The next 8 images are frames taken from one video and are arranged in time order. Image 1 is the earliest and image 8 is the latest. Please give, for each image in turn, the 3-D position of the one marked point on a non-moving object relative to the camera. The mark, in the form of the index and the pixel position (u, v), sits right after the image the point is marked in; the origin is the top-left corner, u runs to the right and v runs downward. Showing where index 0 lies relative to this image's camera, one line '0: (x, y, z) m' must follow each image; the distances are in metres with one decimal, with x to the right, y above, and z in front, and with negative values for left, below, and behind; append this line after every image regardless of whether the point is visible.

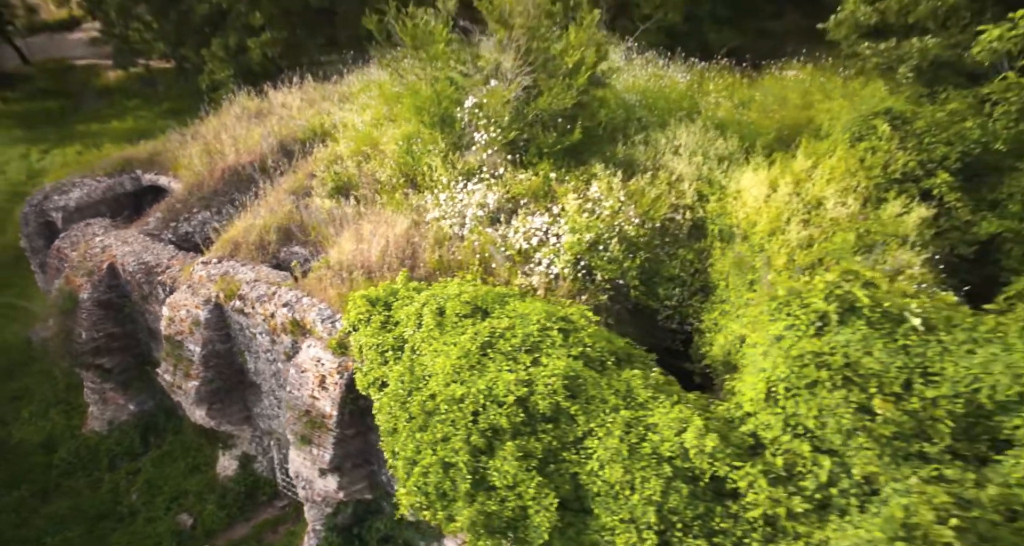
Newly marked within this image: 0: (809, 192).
0: (+3.0, +0.8, +5.6) m
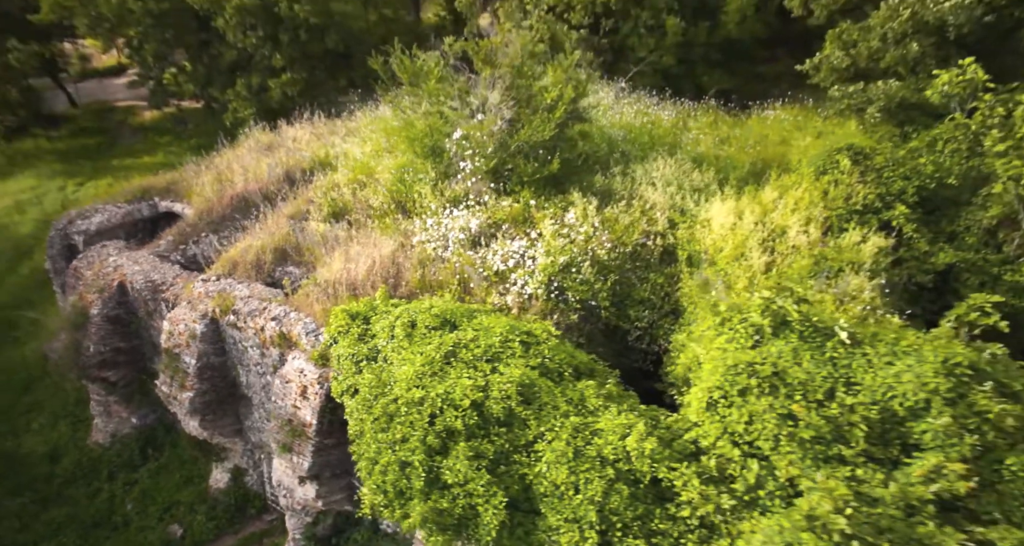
0: (+2.8, +0.5, +5.9) m
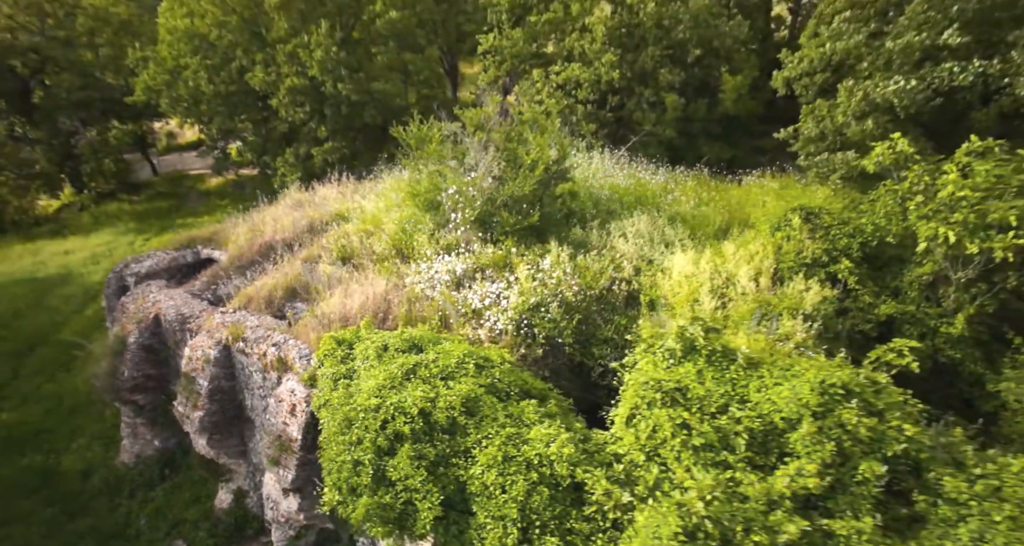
0: (+2.5, 0.0, +6.3) m
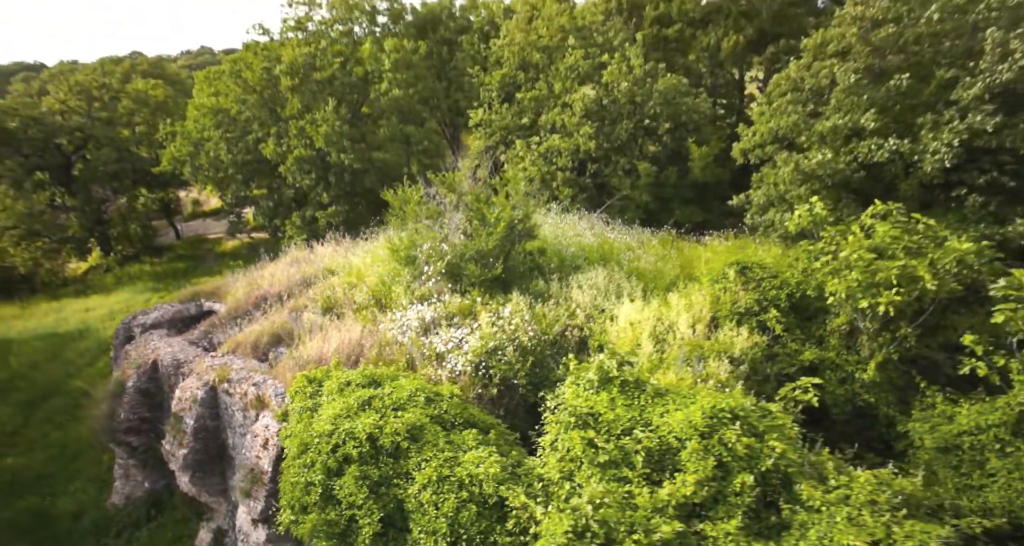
0: (+2.0, -0.6, +6.9) m
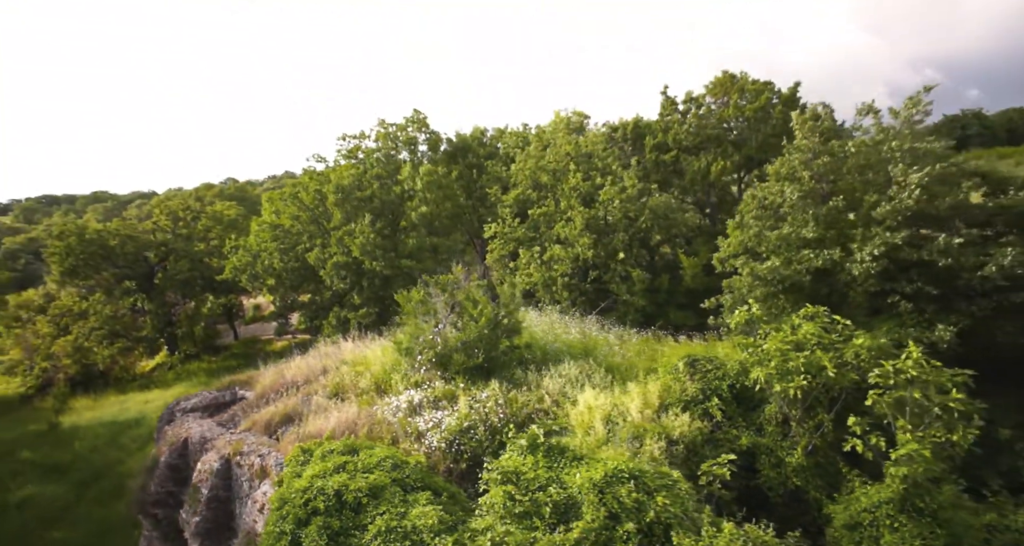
0: (+1.5, -1.8, +7.6) m
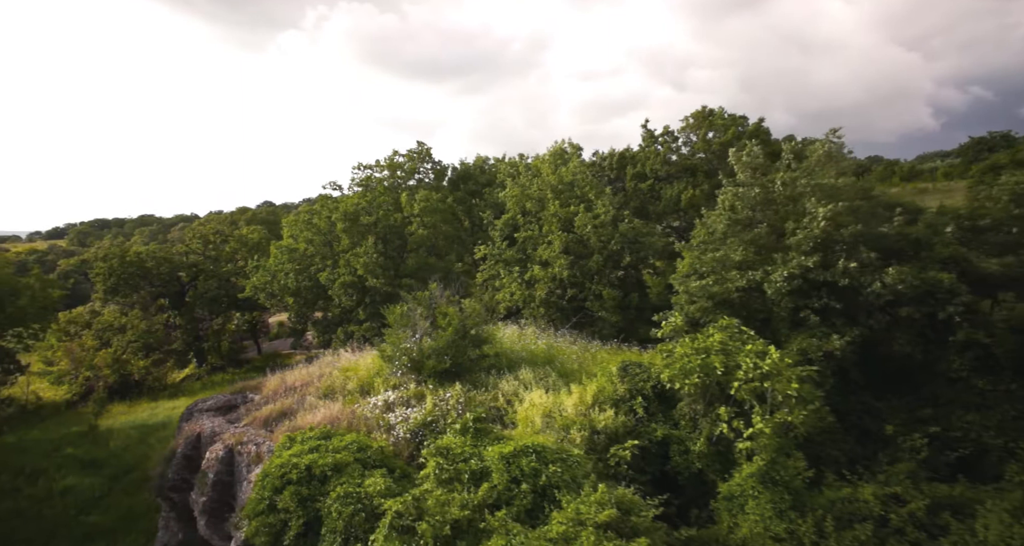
0: (+0.8, -2.0, +8.8) m
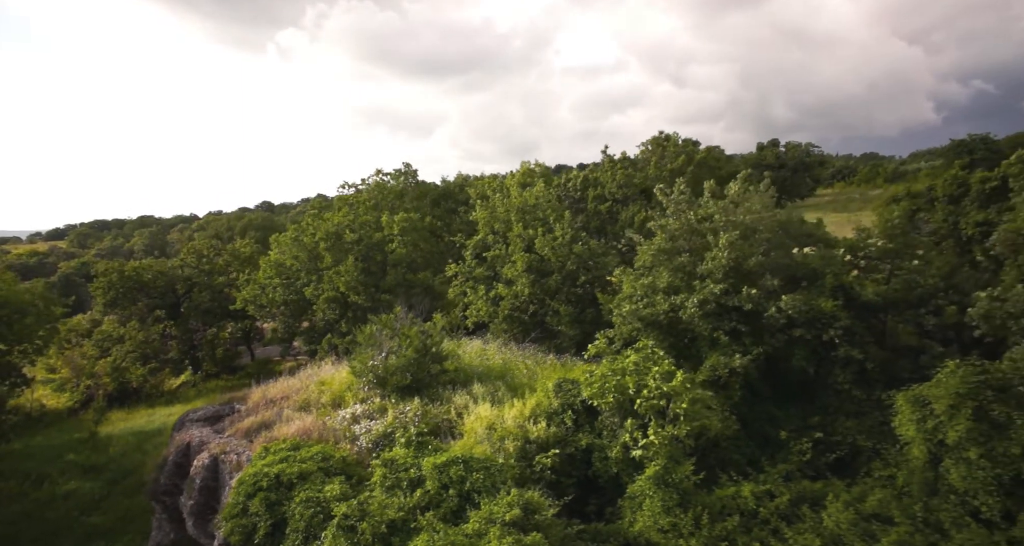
0: (-0.1, -2.6, +10.0) m
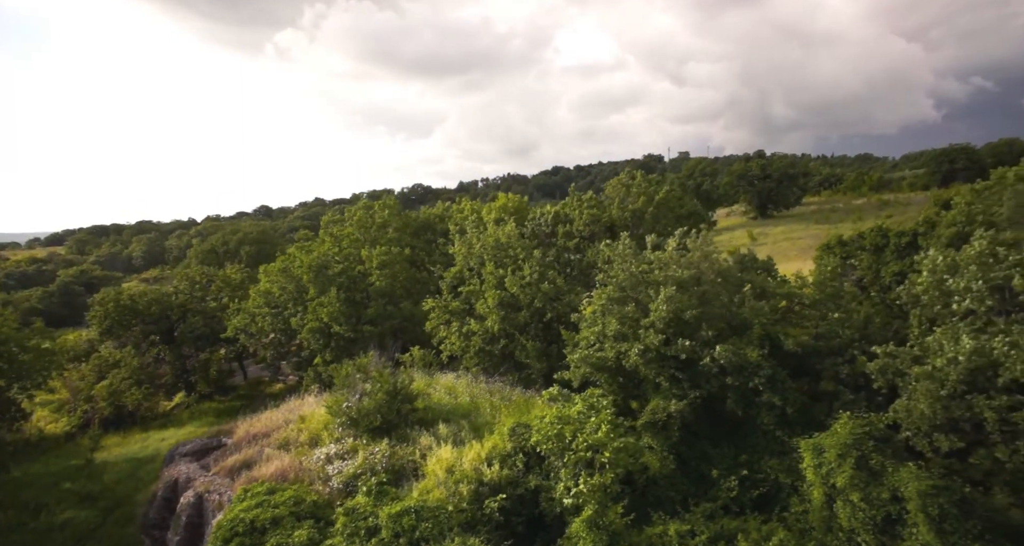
0: (-1.0, -3.6, +10.9) m
